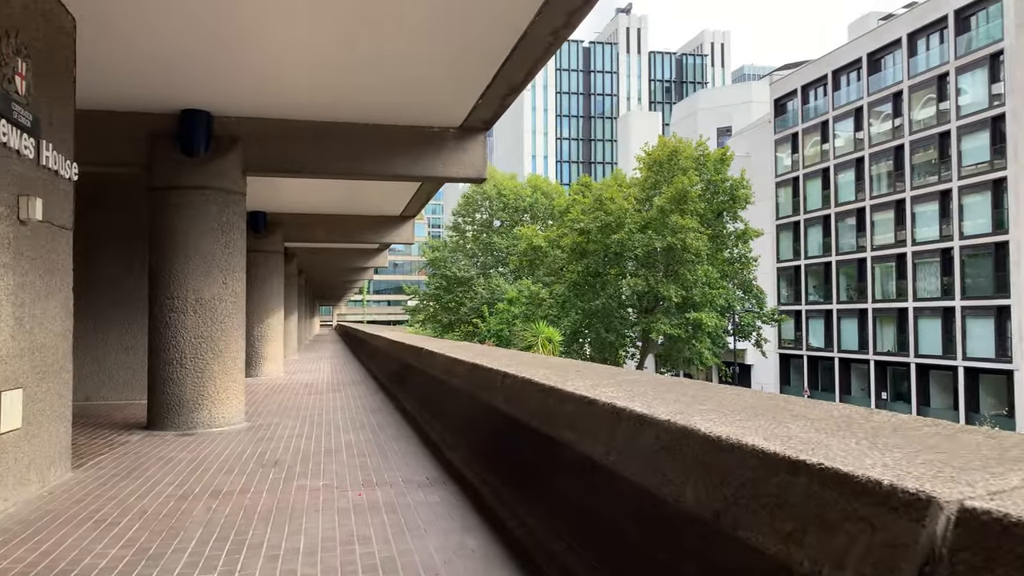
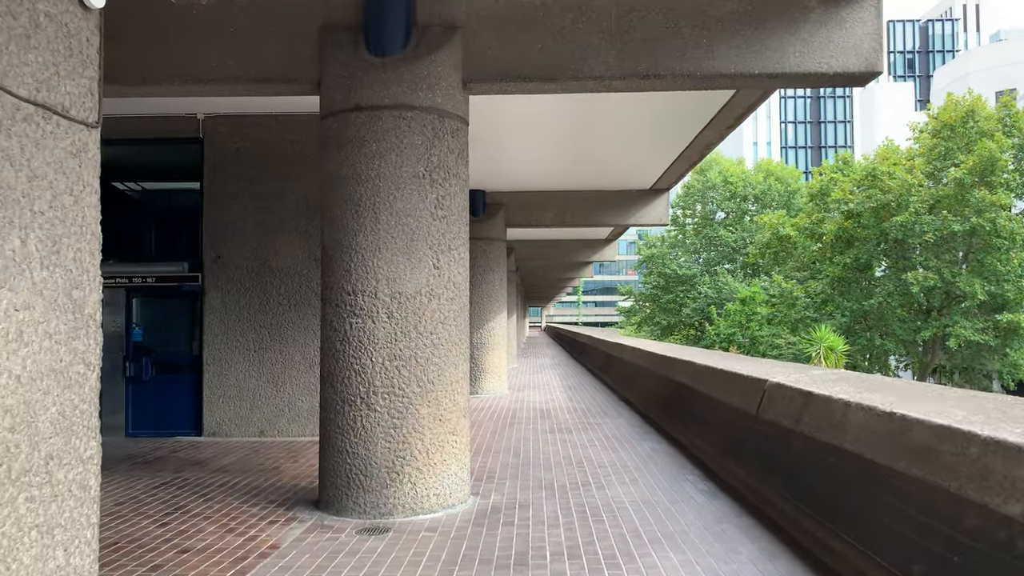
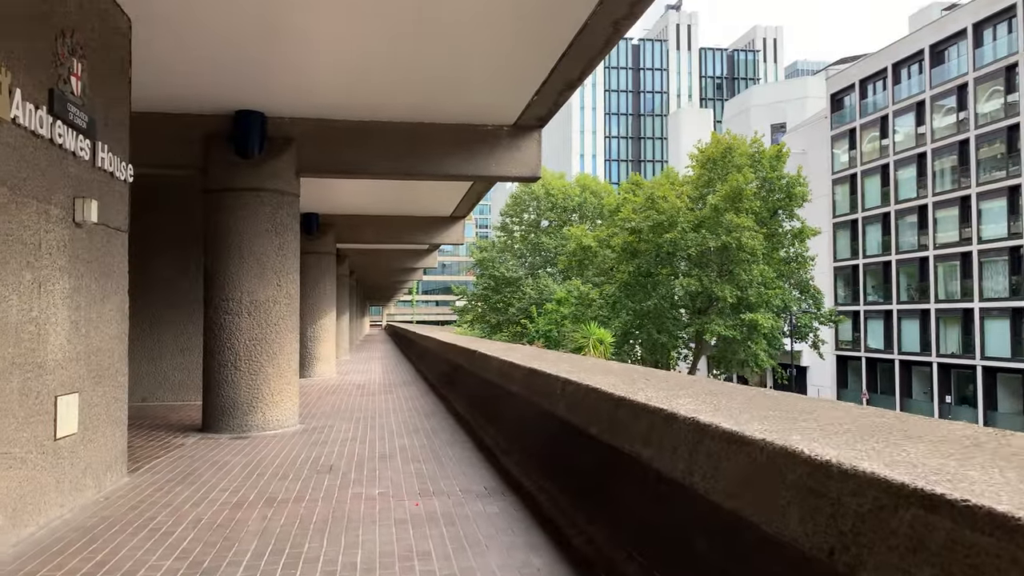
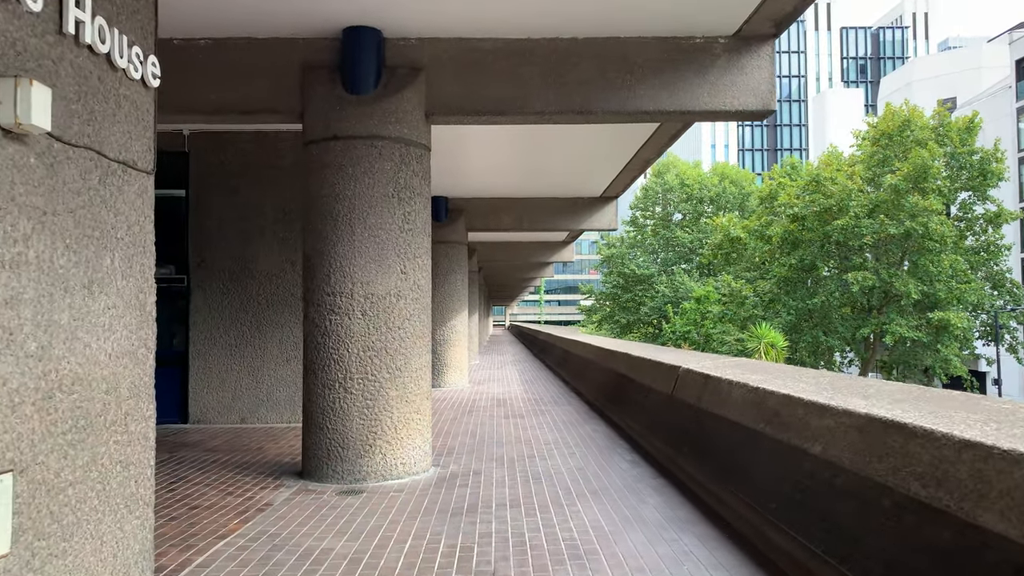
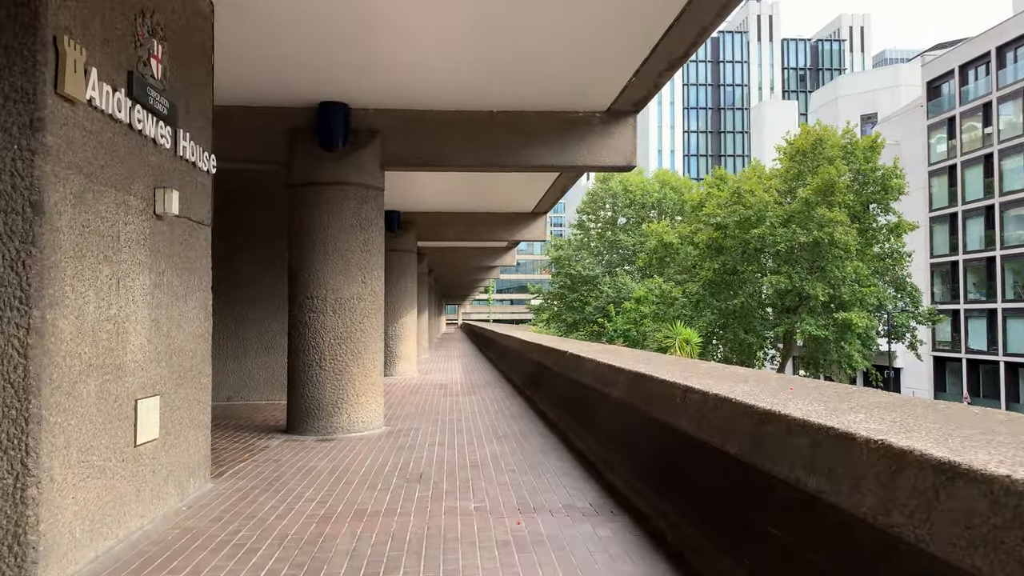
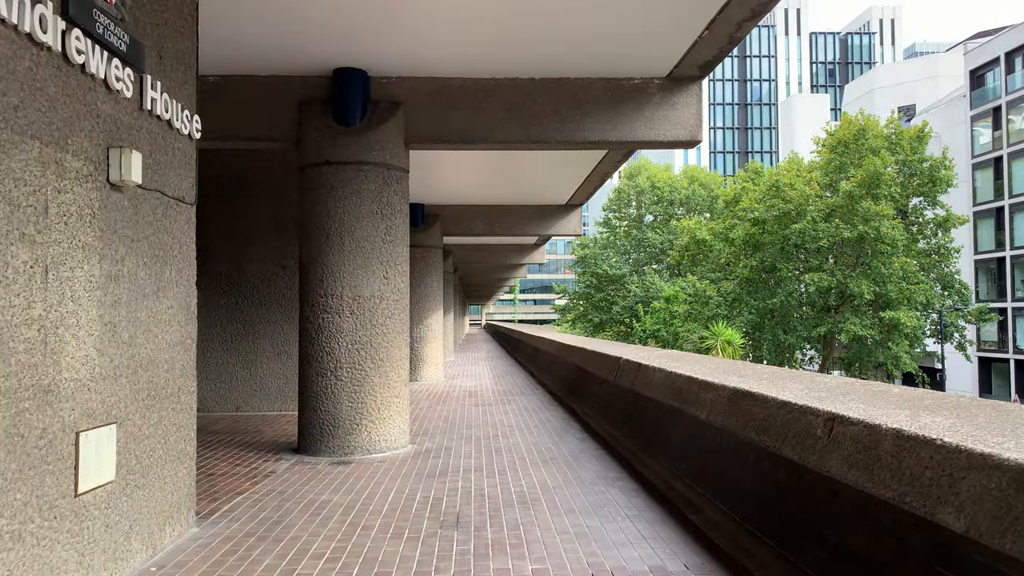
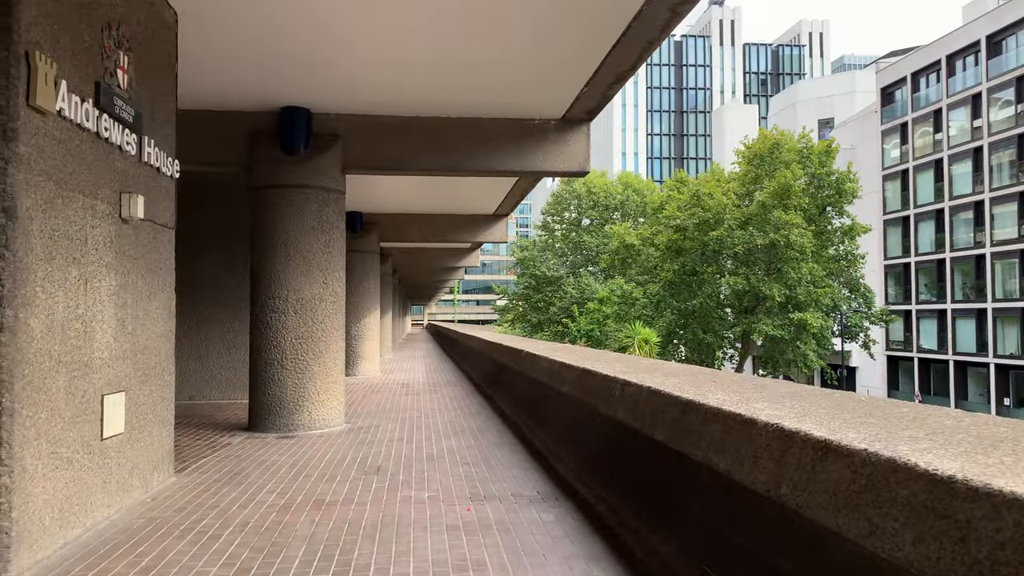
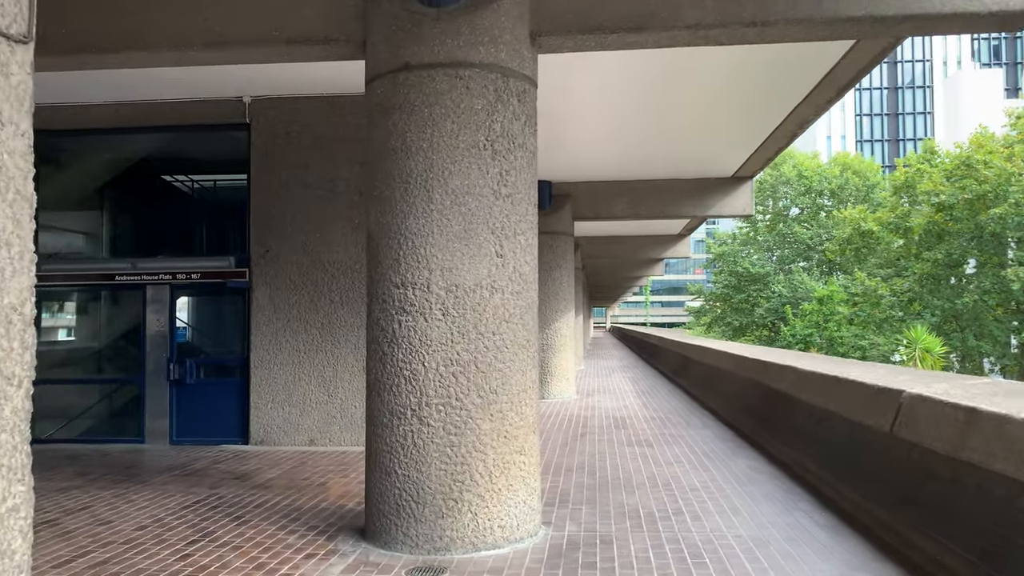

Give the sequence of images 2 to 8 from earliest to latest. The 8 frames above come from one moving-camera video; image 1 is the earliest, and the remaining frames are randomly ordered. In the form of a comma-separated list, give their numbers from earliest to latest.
3, 7, 5, 6, 4, 2, 8
